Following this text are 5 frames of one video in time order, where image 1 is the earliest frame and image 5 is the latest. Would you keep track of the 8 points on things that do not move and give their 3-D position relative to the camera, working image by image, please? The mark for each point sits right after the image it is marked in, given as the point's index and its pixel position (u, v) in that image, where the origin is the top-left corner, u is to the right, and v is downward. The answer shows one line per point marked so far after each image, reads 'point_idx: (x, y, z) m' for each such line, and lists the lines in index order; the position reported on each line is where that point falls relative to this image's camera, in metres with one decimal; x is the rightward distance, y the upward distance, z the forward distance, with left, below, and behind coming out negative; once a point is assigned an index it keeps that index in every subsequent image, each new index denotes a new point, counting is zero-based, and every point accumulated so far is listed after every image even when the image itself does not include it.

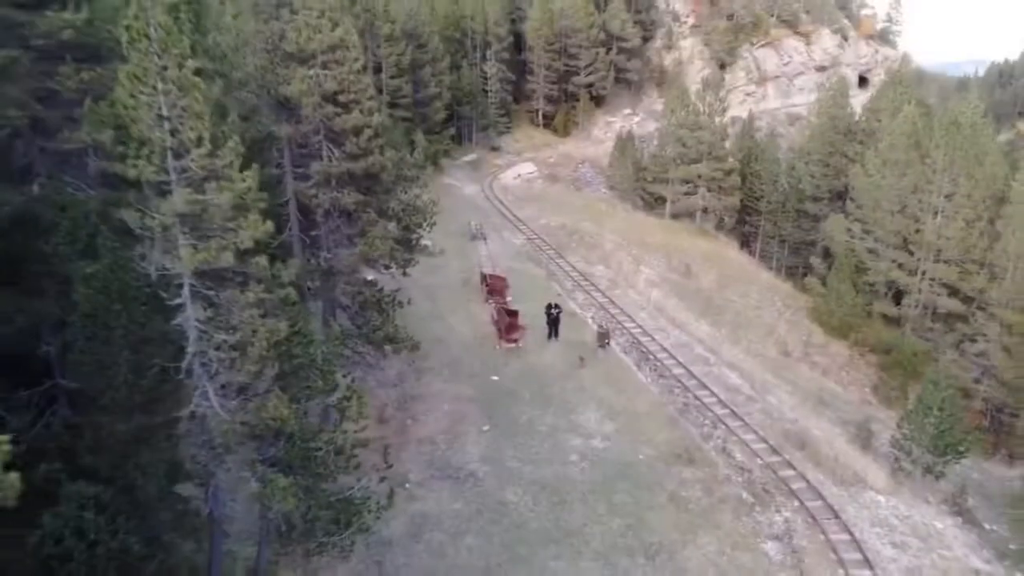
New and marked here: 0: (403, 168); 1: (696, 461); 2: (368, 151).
0: (-1.7, +1.8, +19.9) m
1: (+2.7, -2.5, +19.3) m
2: (-1.9, +1.8, +17.7) m
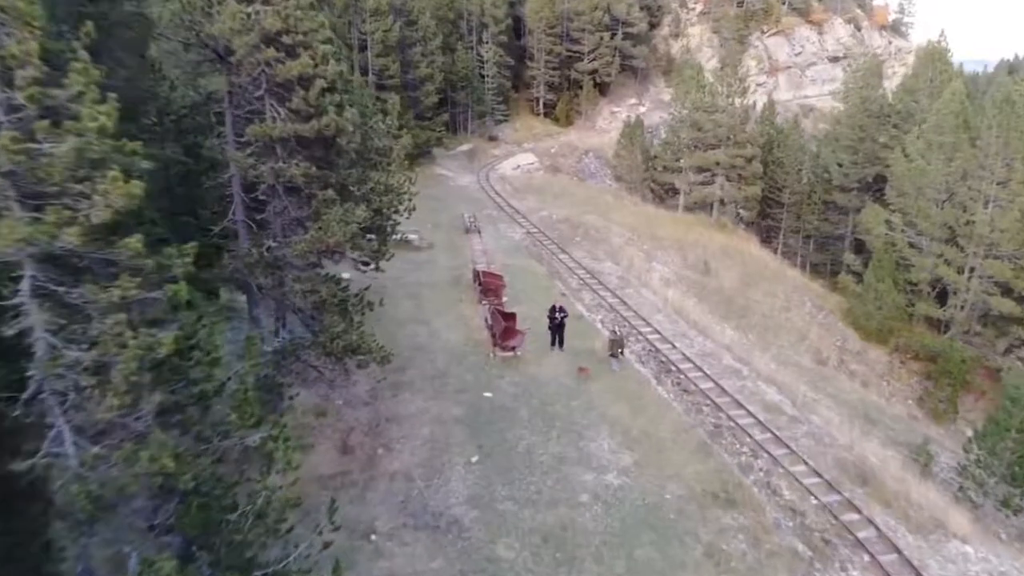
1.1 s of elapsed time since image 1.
0: (-1.7, +1.8, +16.0) m
1: (+2.6, -2.5, +15.5) m
2: (-2.0, +1.8, +13.9) m
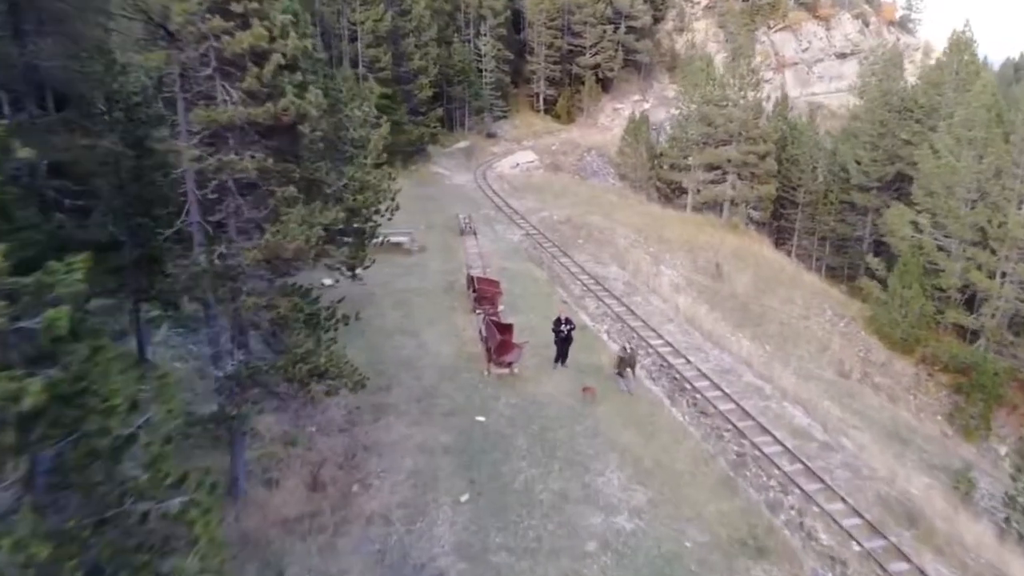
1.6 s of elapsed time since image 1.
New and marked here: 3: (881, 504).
0: (-1.8, +1.7, +13.9) m
1: (+2.5, -2.6, +13.3) m
2: (-2.0, +1.7, +11.8) m
3: (+4.2, -2.4, +15.2) m
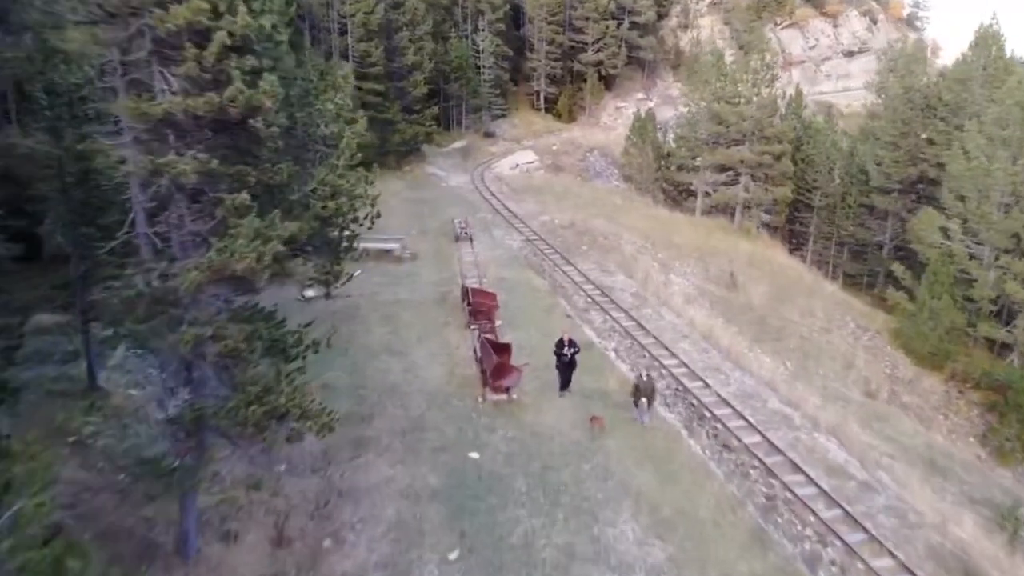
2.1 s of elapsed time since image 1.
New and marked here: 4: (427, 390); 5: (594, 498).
0: (-1.8, +1.5, +11.9) m
1: (+2.5, -2.8, +11.3) m
2: (-2.0, +1.5, +9.7) m
3: (+4.1, -2.6, +13.2) m
4: (-1.1, -1.3, +16.8) m
5: (+0.8, -2.1, +13.5) m
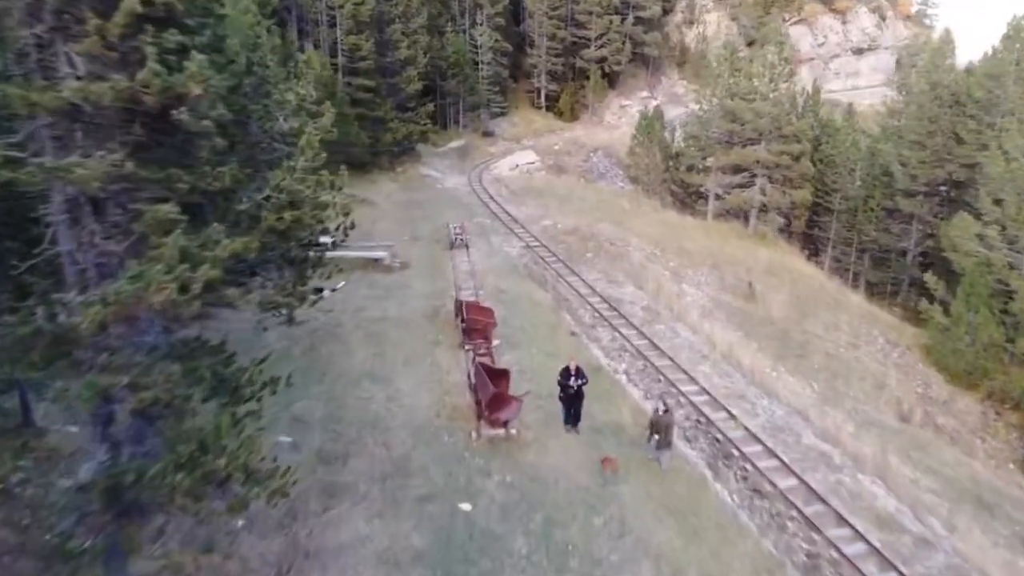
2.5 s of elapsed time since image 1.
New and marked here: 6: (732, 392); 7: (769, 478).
0: (-1.8, +1.3, +9.8) m
1: (+2.5, -3.0, +9.2) m
2: (-2.1, +1.3, +7.6) m
3: (+4.1, -2.8, +11.1) m
4: (-1.1, -1.5, +14.7) m
5: (+0.8, -2.3, +11.4) m
6: (+2.7, -1.3, +16.8) m
7: (+2.6, -1.9, +13.7) m
